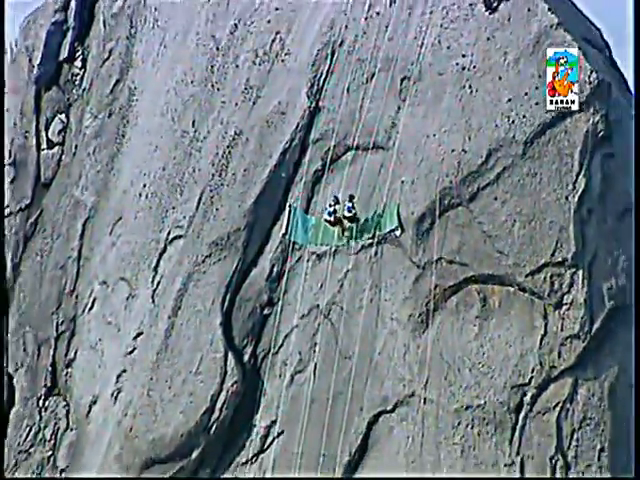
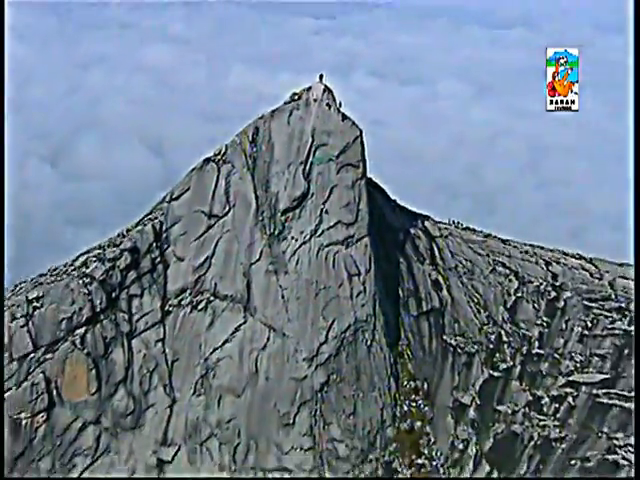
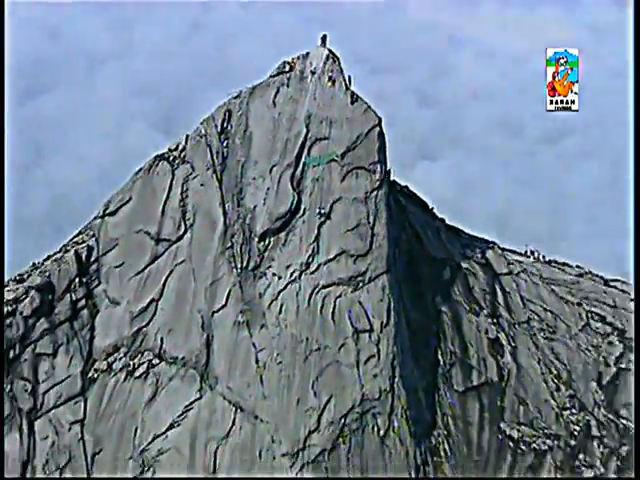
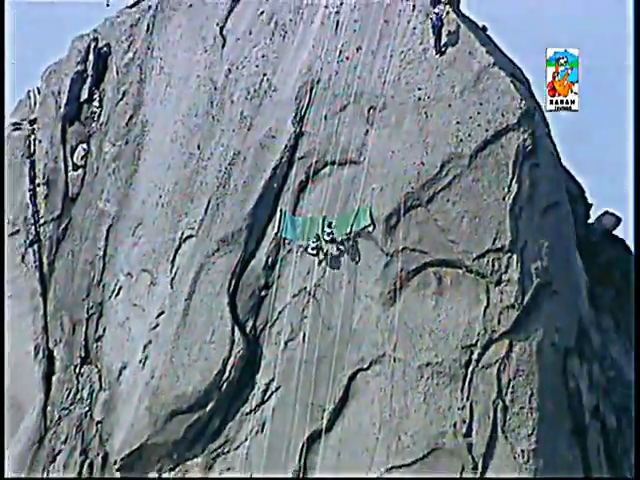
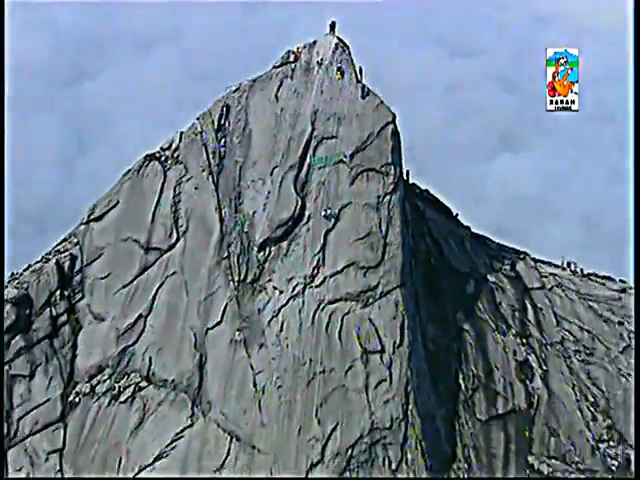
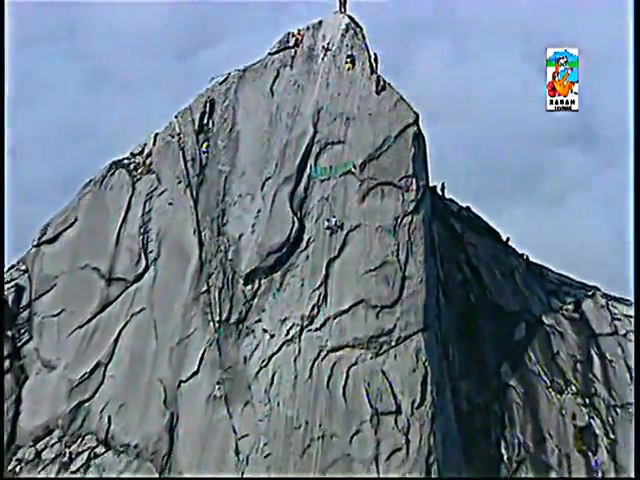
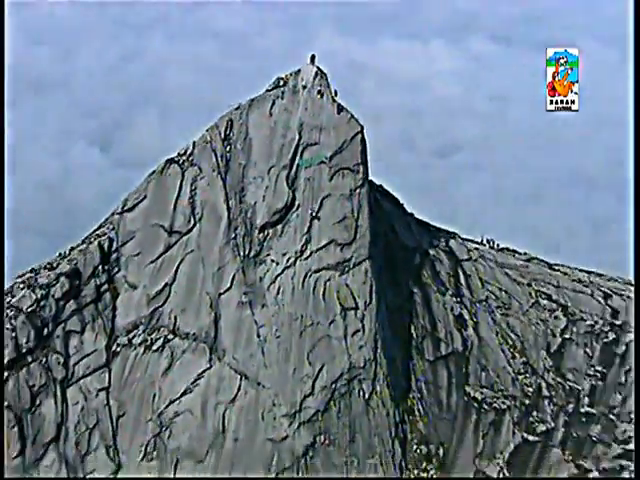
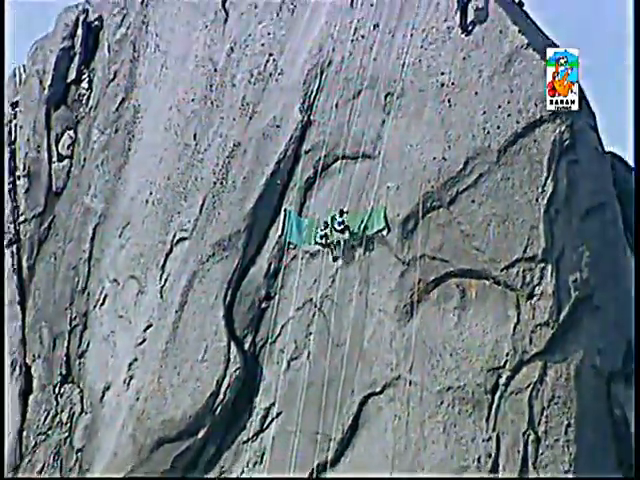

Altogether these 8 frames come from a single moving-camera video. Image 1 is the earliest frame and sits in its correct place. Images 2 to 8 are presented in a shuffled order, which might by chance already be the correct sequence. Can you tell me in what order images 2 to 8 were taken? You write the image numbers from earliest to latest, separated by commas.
8, 4, 6, 5, 3, 7, 2
